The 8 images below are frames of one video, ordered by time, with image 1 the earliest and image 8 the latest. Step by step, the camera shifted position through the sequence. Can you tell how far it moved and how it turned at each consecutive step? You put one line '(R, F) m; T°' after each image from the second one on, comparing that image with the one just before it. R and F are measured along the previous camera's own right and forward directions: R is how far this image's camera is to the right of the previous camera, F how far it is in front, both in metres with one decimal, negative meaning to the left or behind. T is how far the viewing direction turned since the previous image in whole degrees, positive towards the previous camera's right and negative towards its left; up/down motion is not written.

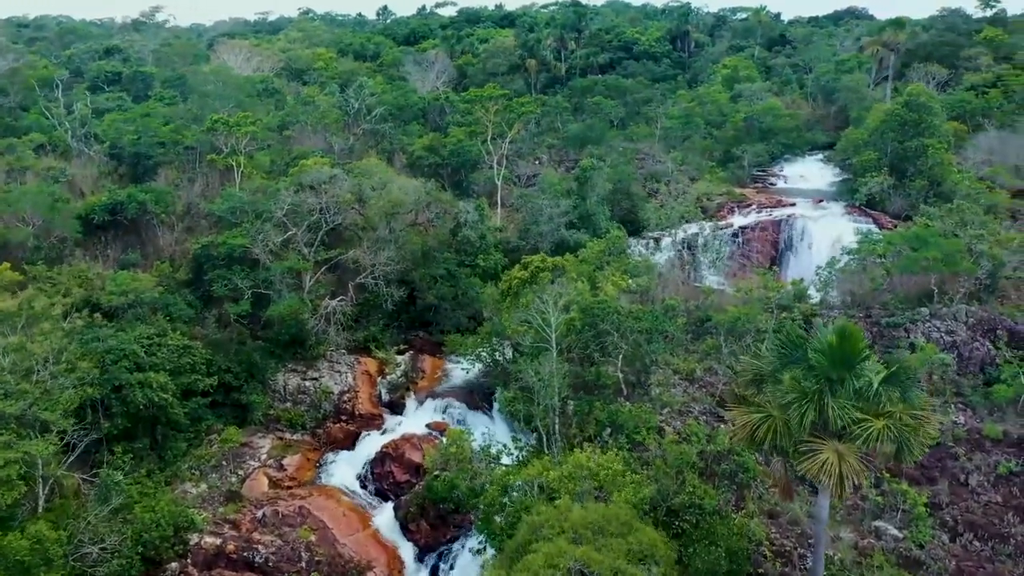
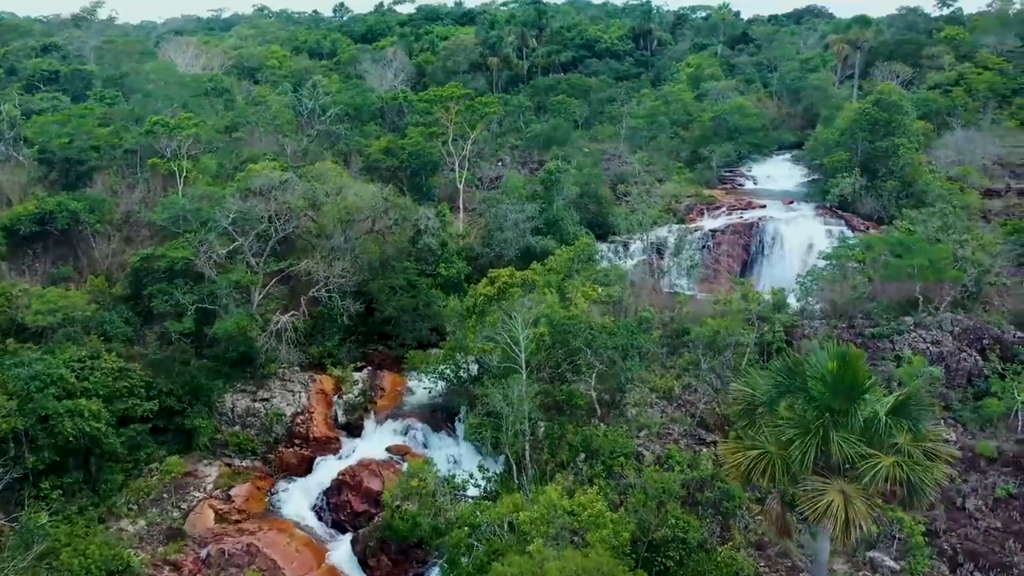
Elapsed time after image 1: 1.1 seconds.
(0.0, +1.5) m; +3°
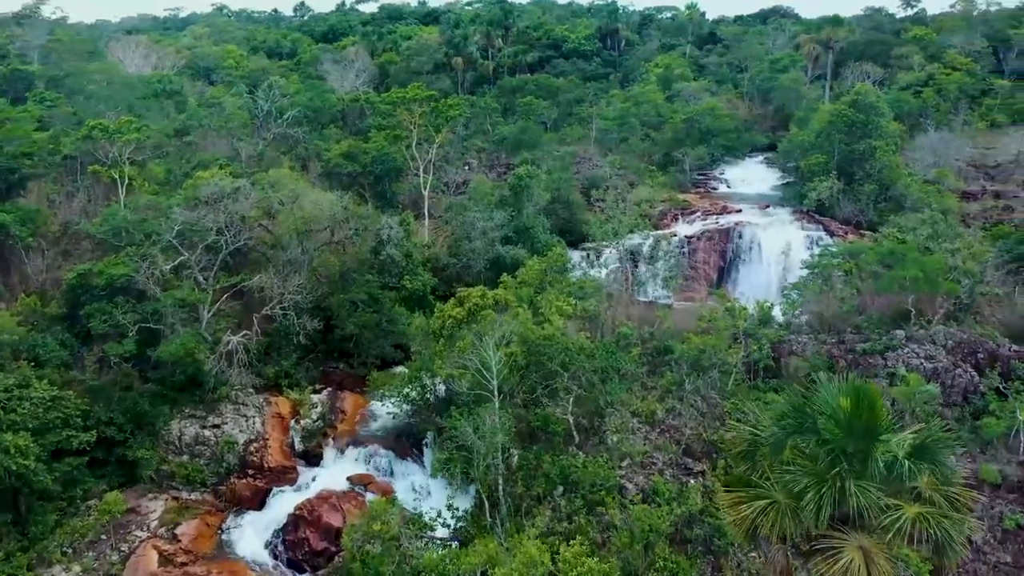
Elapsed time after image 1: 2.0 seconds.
(0.0, +1.5) m; +2°
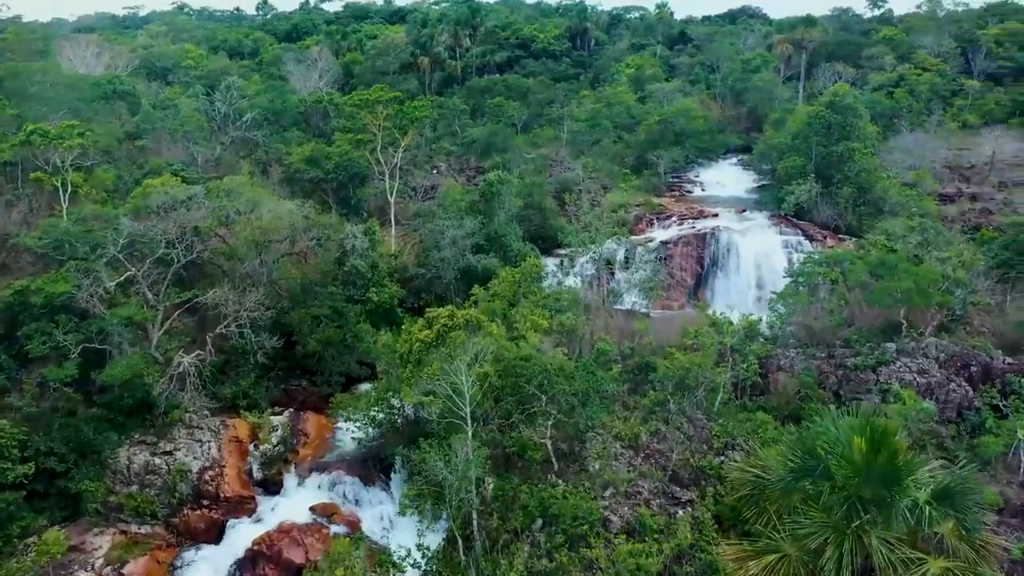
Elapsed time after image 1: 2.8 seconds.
(0.0, +1.3) m; +2°
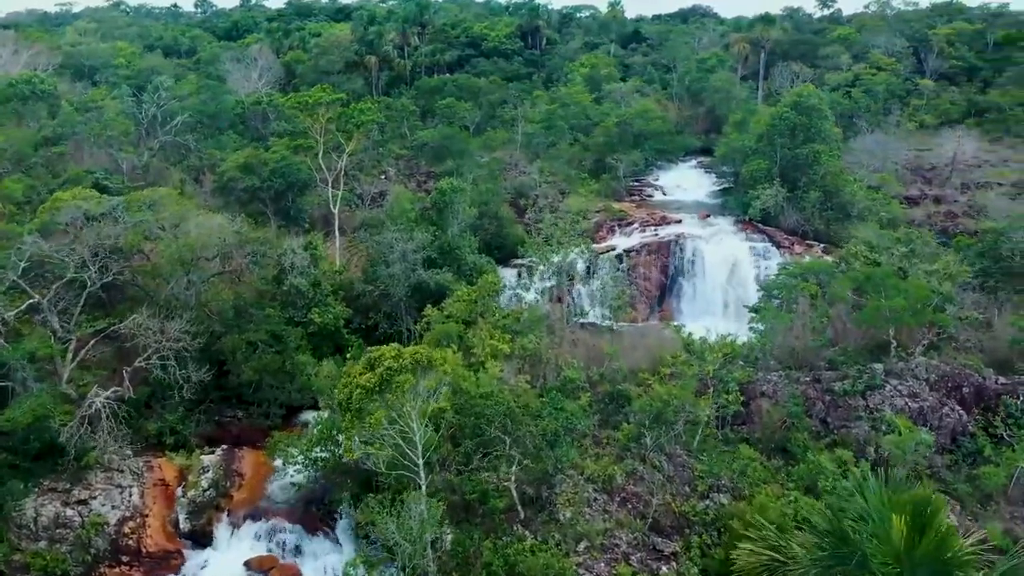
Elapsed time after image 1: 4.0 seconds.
(-0.1, +1.9) m; +4°
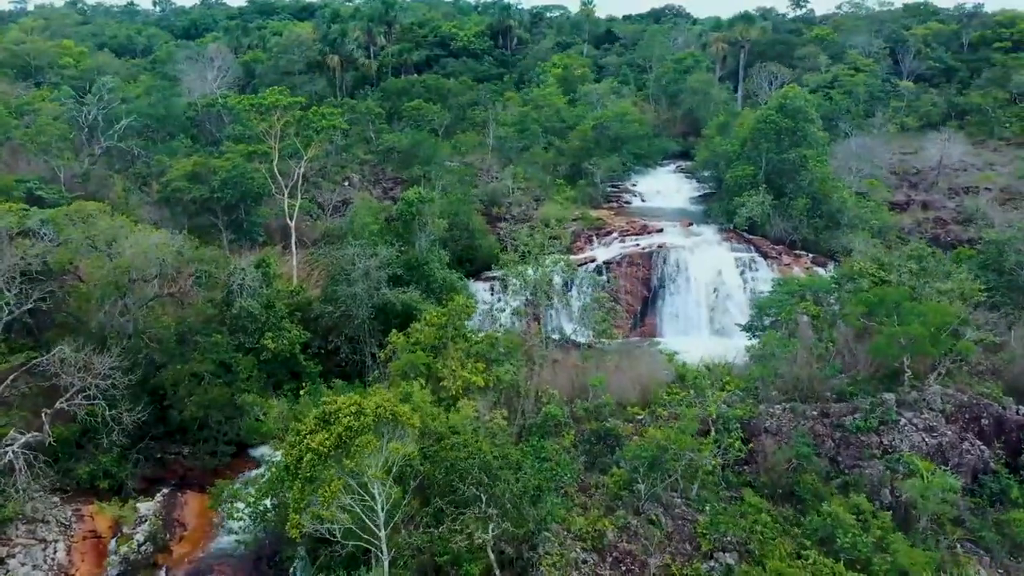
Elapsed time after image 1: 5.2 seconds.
(0.0, +1.9) m; +2°
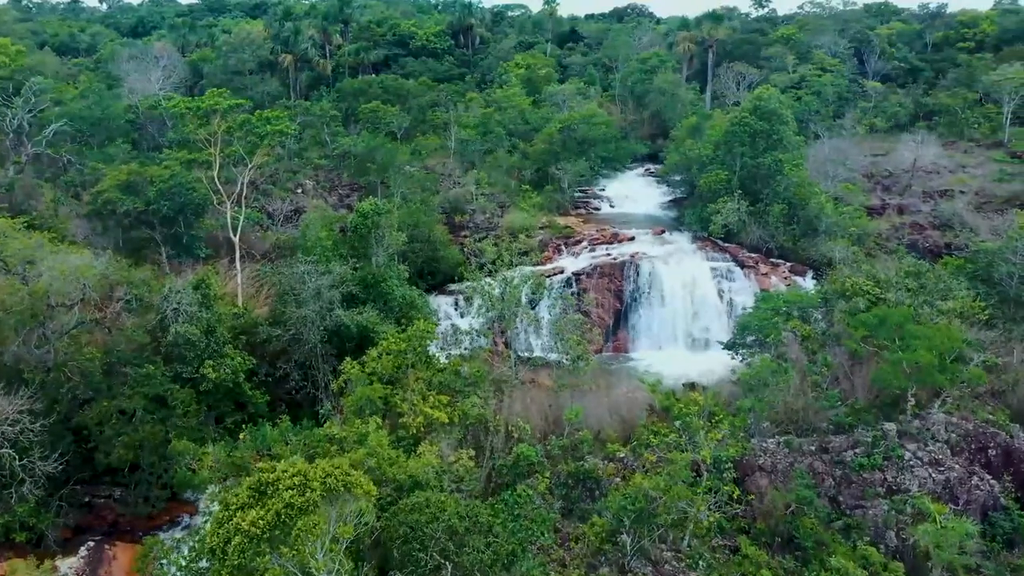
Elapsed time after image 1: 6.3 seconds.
(0.0, +1.7) m; +3°
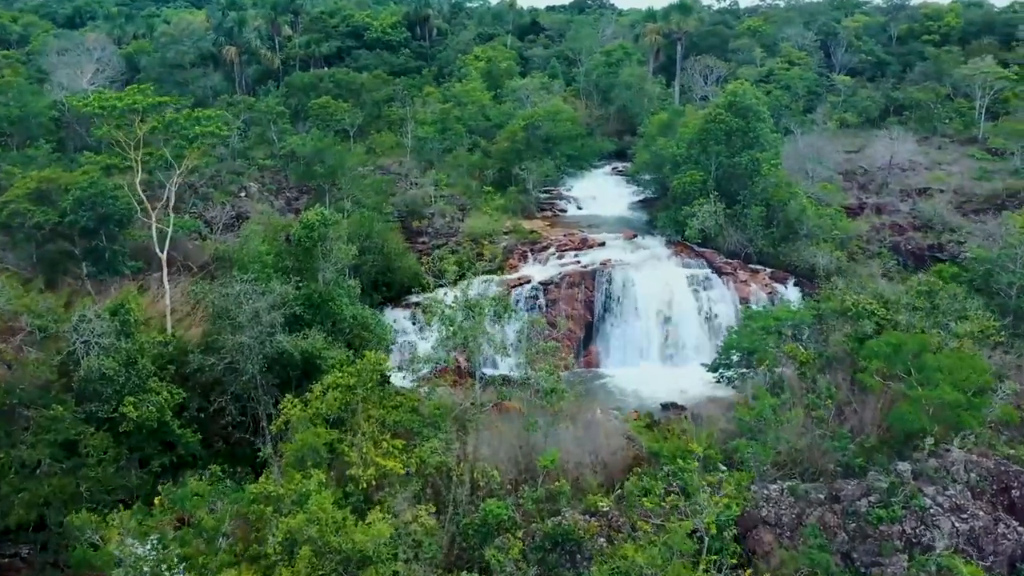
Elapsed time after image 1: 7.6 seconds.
(0.0, +2.1) m; +3°
